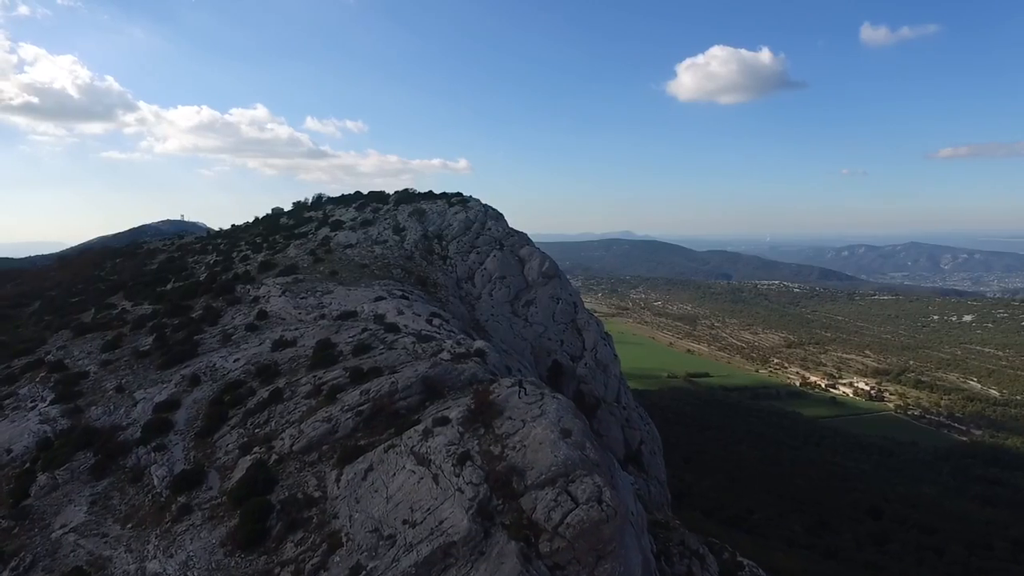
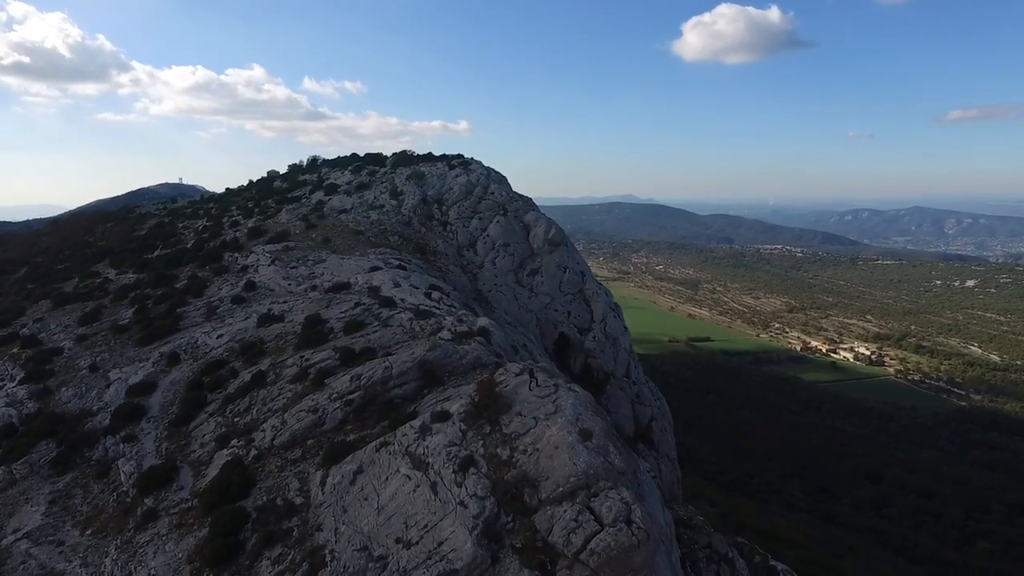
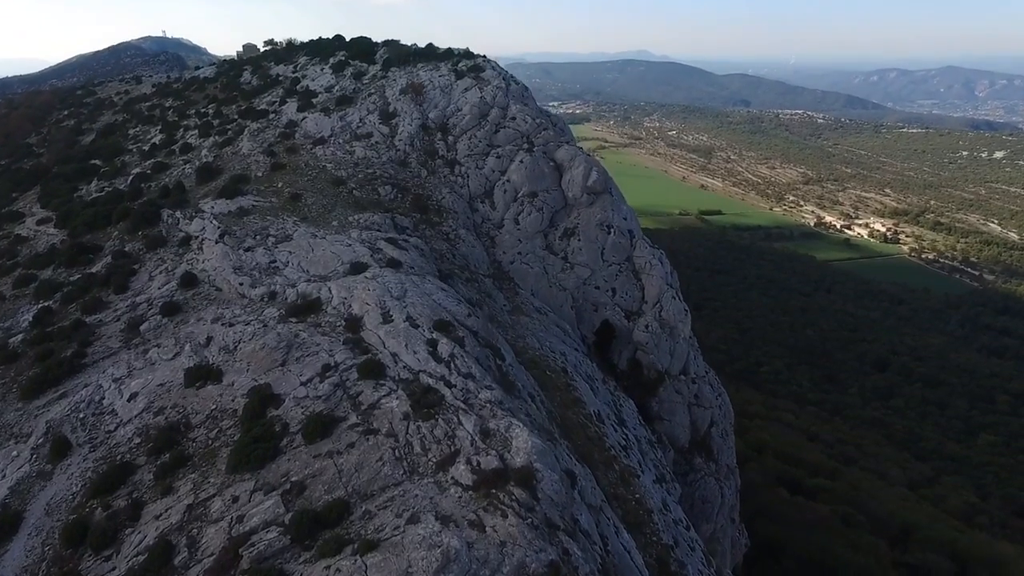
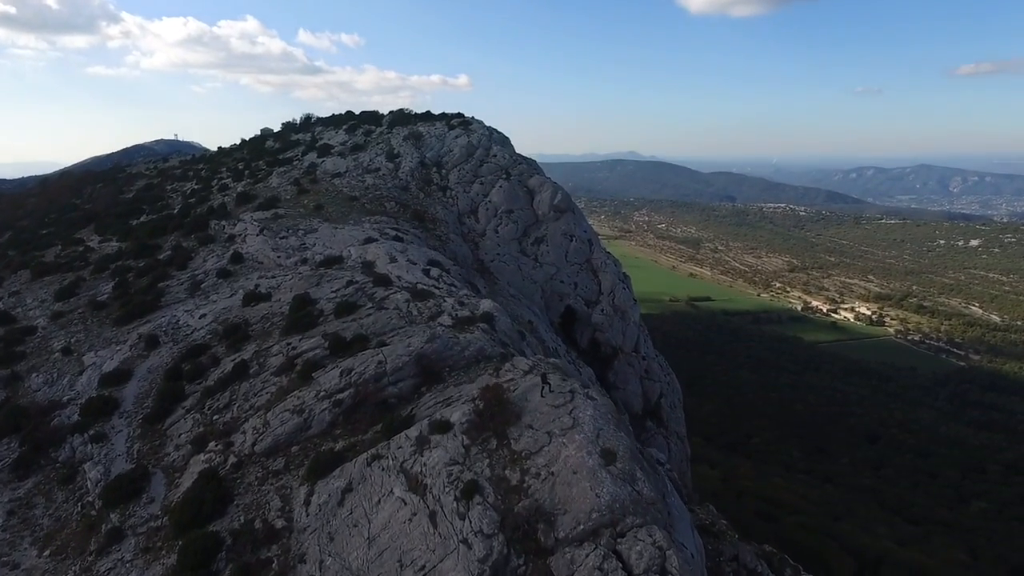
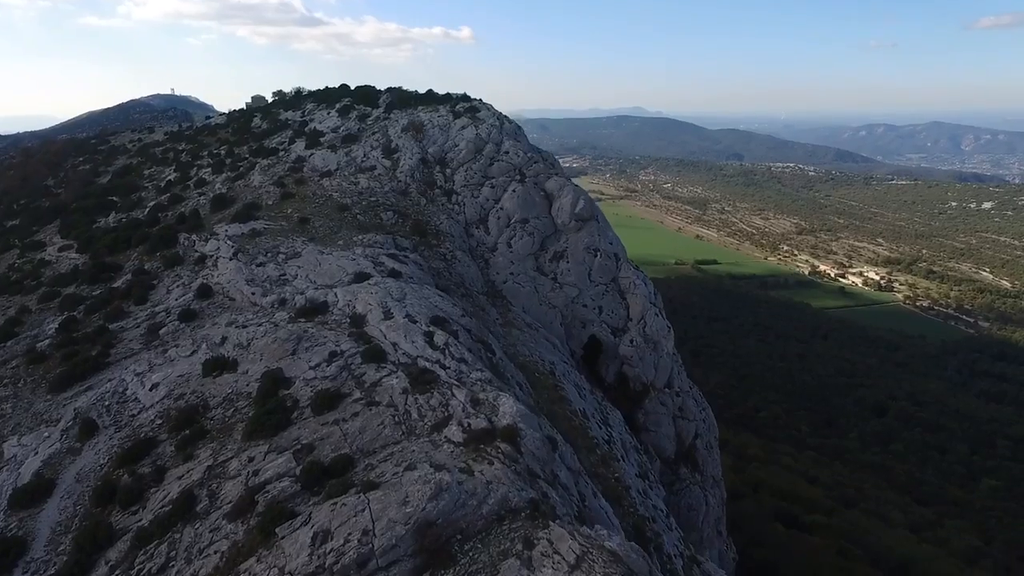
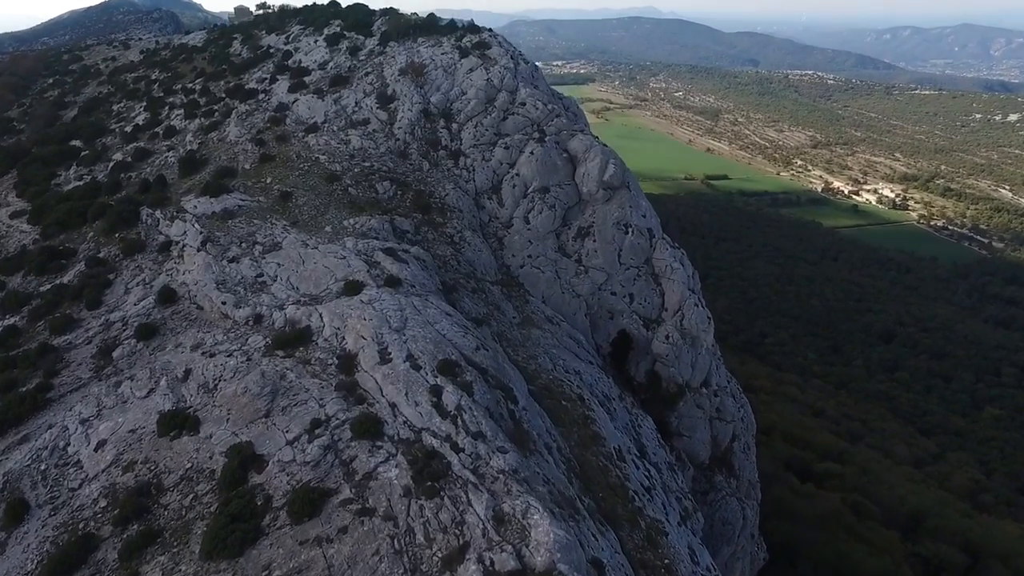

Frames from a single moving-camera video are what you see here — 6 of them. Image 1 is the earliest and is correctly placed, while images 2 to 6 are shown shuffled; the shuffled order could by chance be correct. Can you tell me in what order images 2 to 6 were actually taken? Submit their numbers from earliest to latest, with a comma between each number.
2, 4, 5, 3, 6
